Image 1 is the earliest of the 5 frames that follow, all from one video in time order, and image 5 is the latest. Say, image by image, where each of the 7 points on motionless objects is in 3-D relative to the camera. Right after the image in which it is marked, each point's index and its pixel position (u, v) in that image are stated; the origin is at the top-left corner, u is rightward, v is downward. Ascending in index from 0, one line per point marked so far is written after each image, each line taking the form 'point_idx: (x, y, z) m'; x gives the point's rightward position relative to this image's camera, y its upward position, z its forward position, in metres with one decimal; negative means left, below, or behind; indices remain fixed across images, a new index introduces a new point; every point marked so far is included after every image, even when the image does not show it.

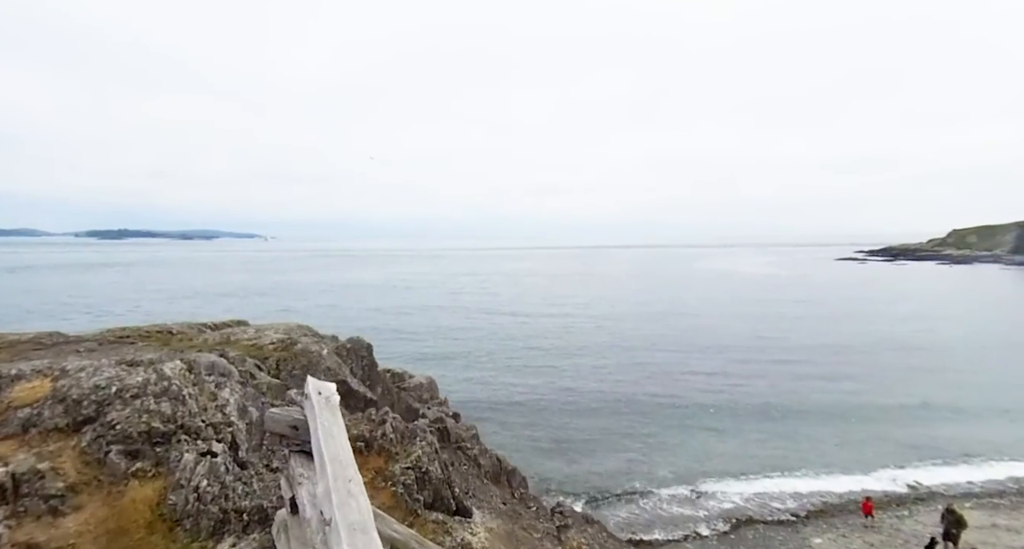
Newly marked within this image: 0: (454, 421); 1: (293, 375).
0: (-2.3, -5.5, +18.8) m
1: (-5.1, -2.4, +11.5) m
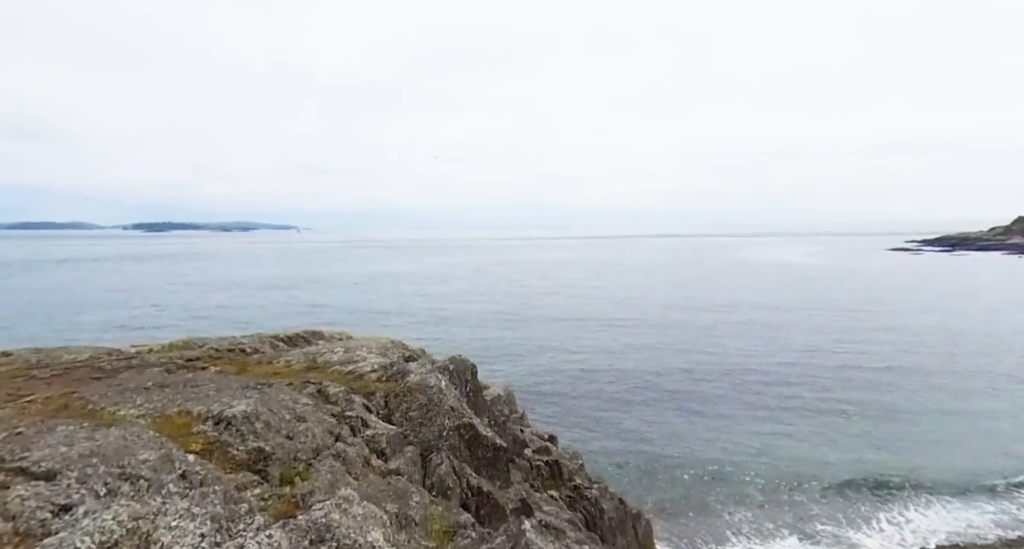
0: (+1.3, -5.6, +16.2) m
1: (-1.9, -2.6, +9.0) m
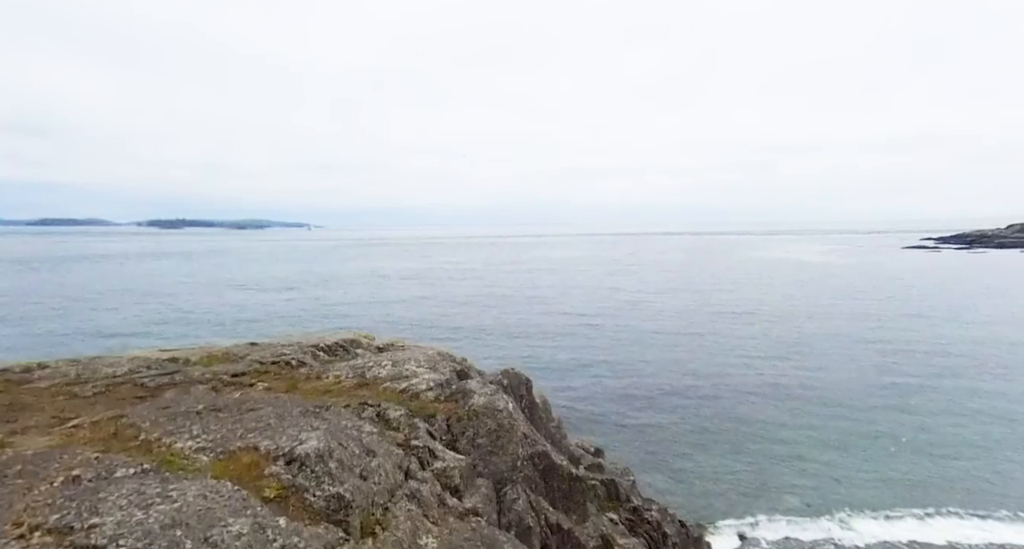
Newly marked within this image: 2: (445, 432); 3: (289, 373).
0: (+2.8, -5.8, +15.4) m
1: (-0.6, -2.9, +8.2) m
2: (-1.1, -2.7, +8.4) m
3: (-5.1, -2.2, +11.3) m
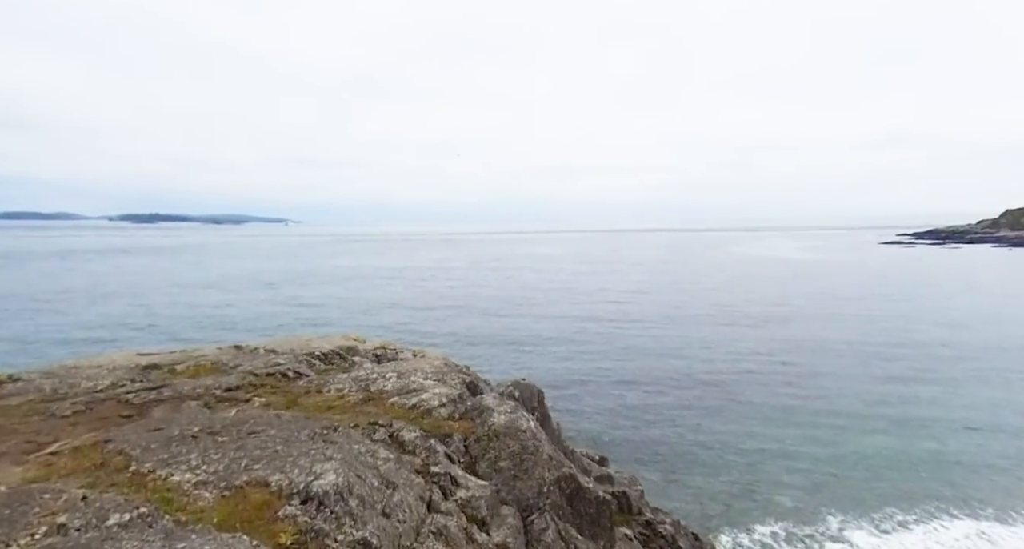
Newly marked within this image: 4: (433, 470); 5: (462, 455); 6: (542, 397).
0: (+2.9, -6.0, +15.0) m
1: (-0.2, -3.0, +7.7) m
2: (-0.7, -2.9, +7.8) m
3: (-4.8, -2.3, +10.6) m
4: (-1.1, -2.8, +7.1) m
5: (-0.7, -2.9, +7.8) m
6: (+0.7, -3.0, +11.6) m
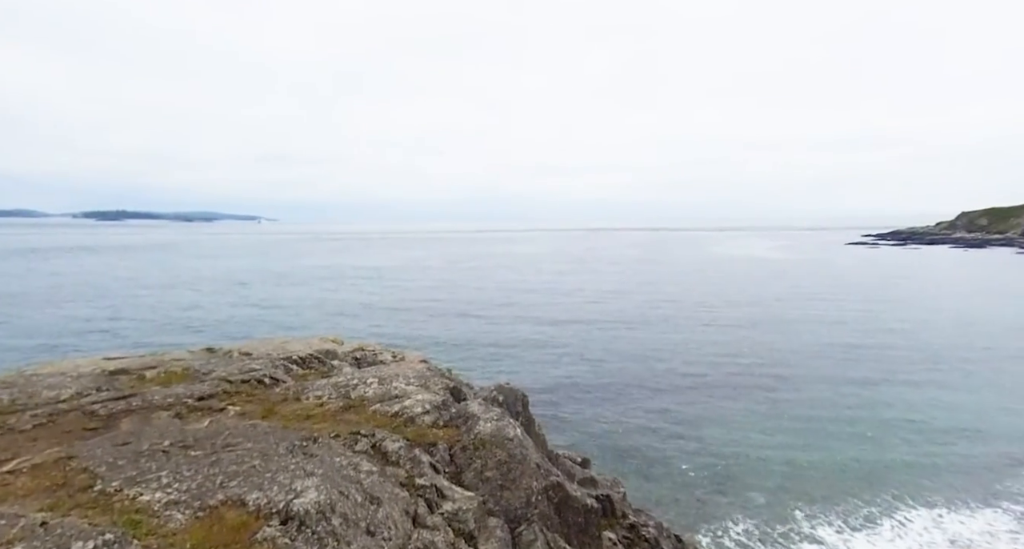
0: (+2.4, -6.0, +15.0) m
1: (-0.4, -3.1, +7.5) m
2: (-0.9, -3.0, +7.6) m
3: (-5.1, -2.4, +10.3) m
4: (-1.3, -2.9, +6.9) m
5: (-1.0, -2.9, +7.6) m
6: (+0.3, -3.0, +11.5) m
